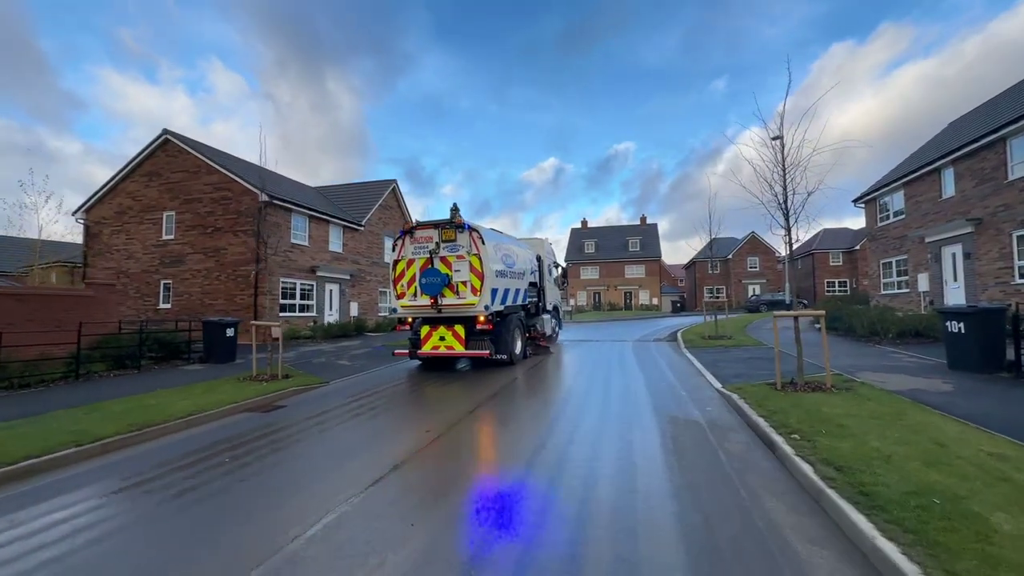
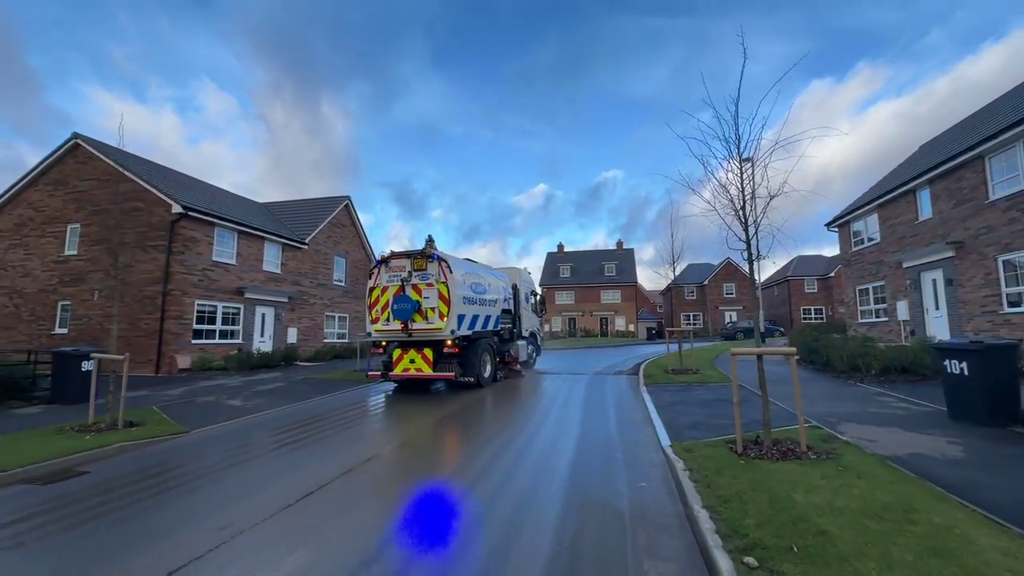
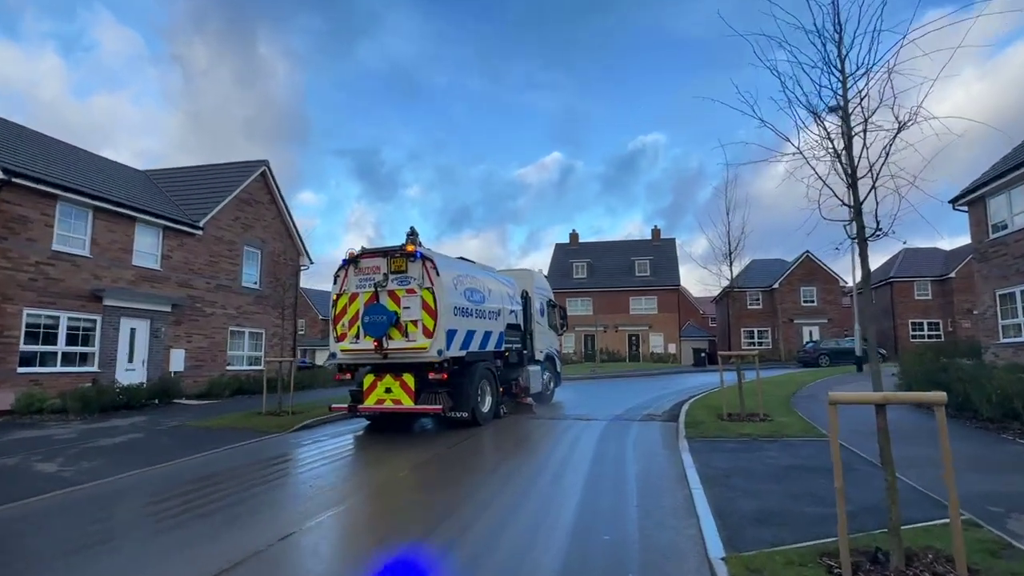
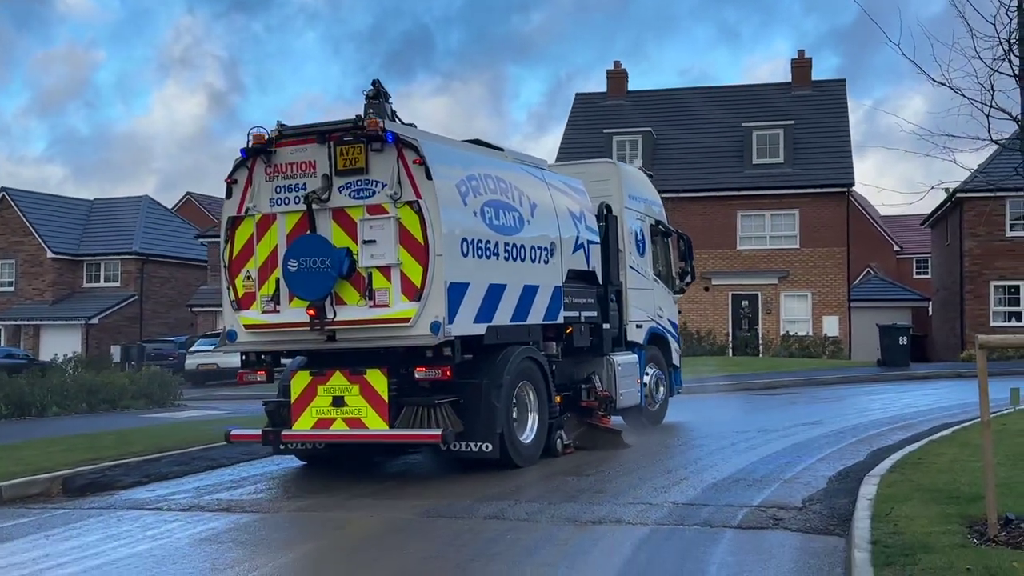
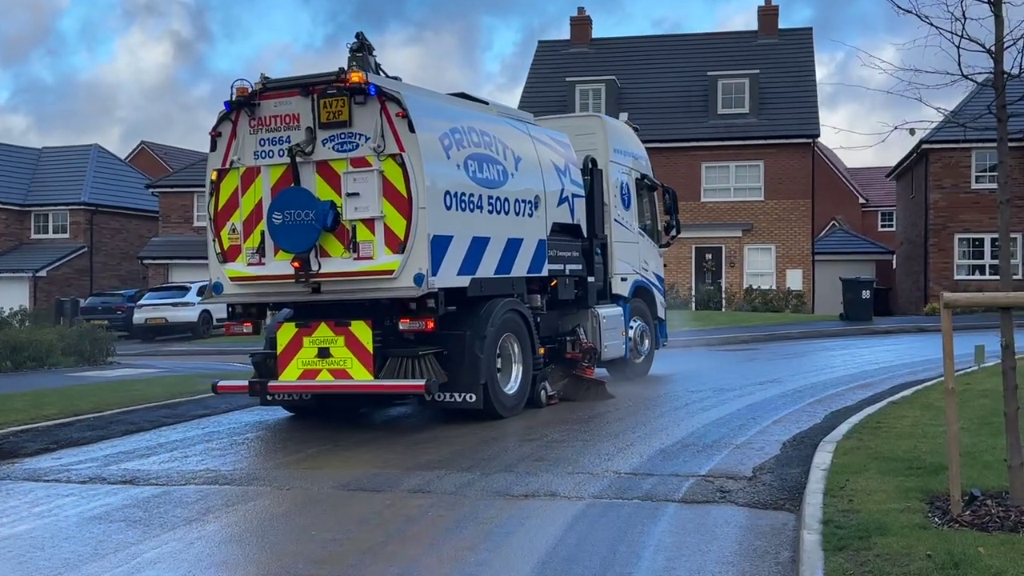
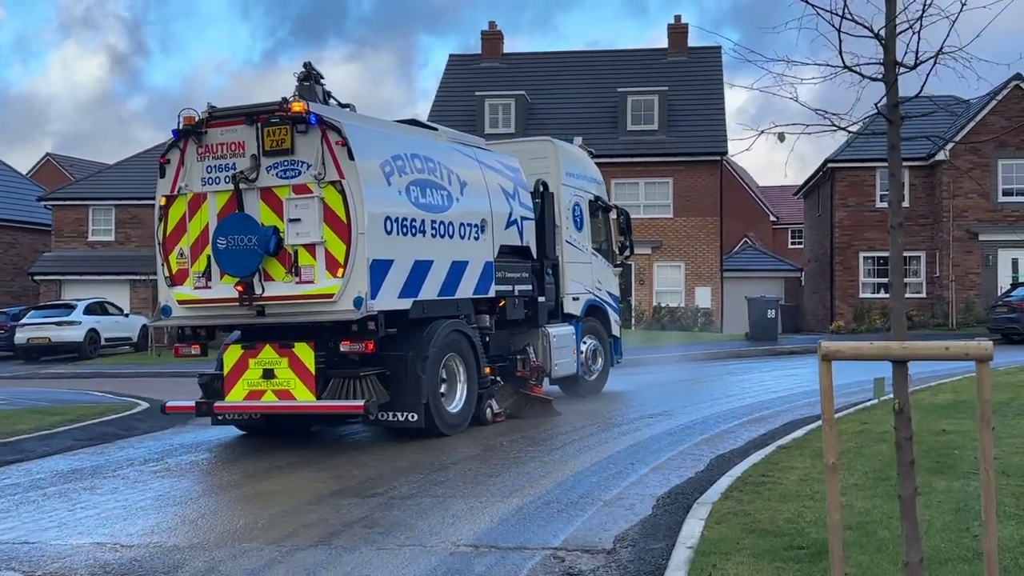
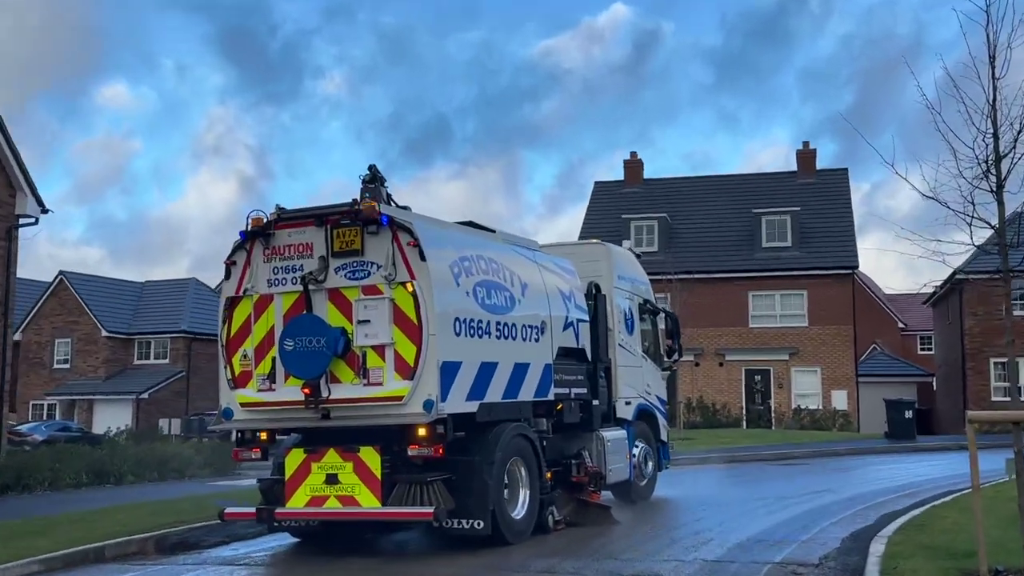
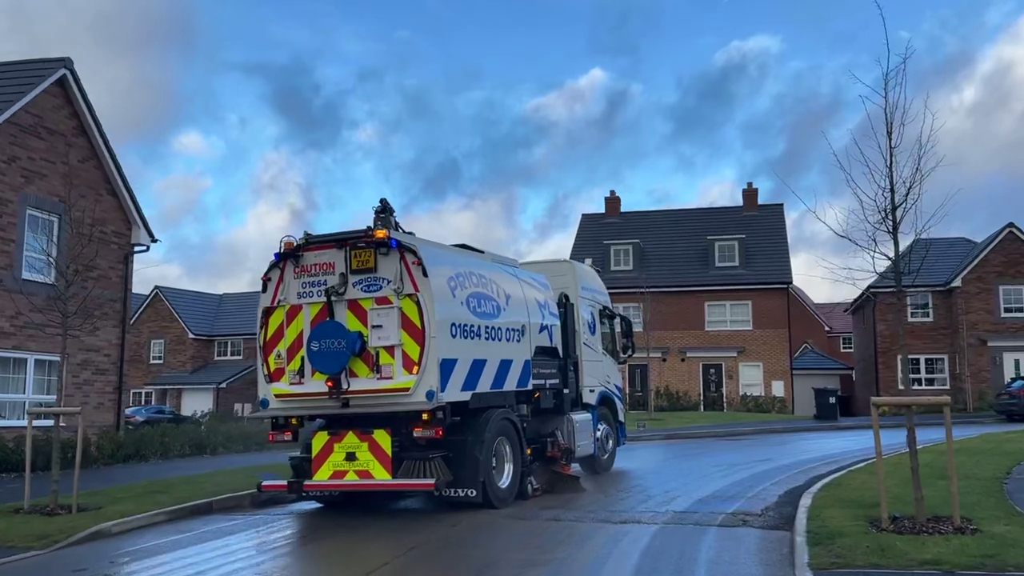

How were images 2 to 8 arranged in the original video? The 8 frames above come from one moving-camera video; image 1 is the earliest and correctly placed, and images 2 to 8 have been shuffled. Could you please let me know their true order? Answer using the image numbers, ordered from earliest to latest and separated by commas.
2, 3, 8, 7, 4, 5, 6
